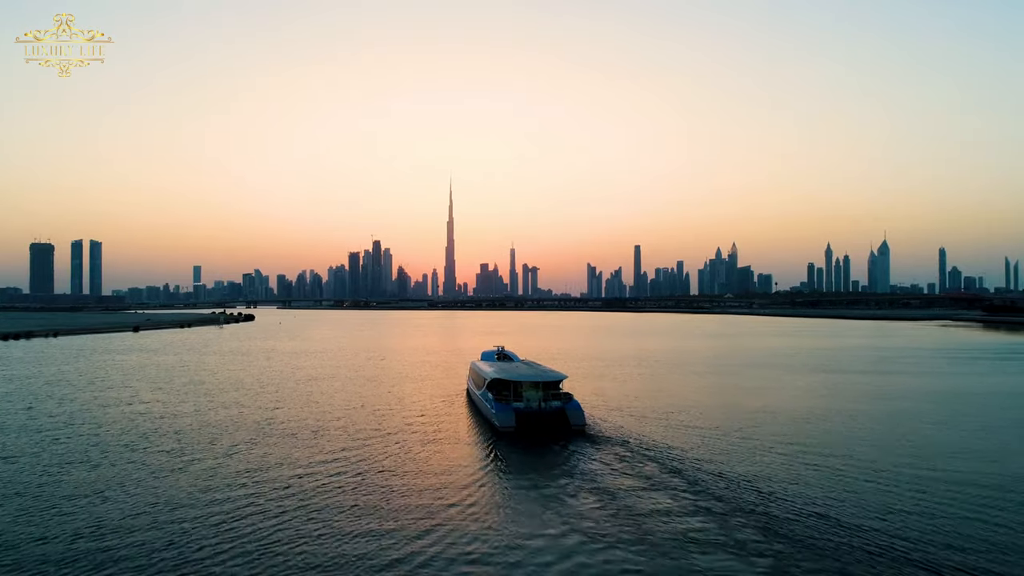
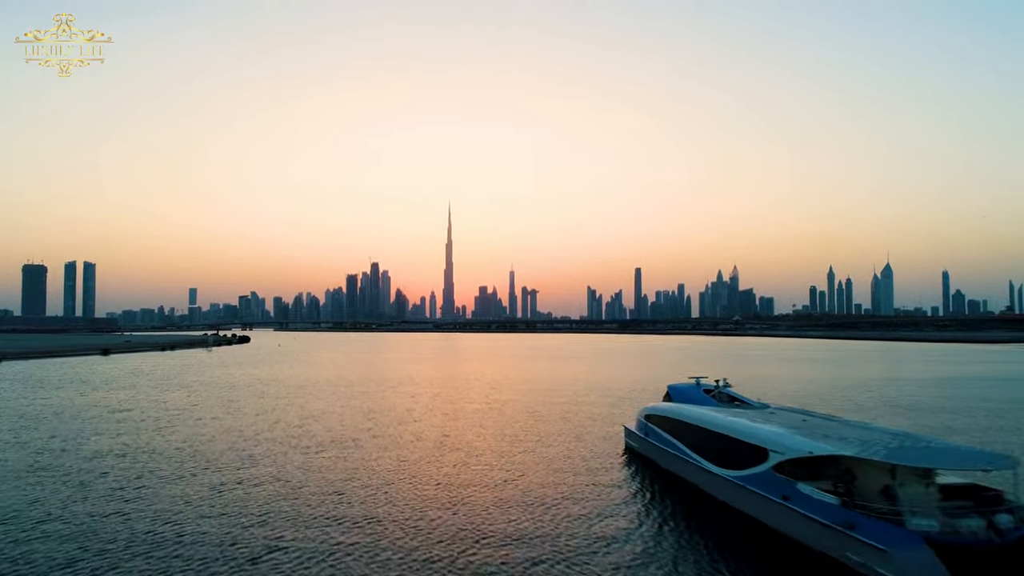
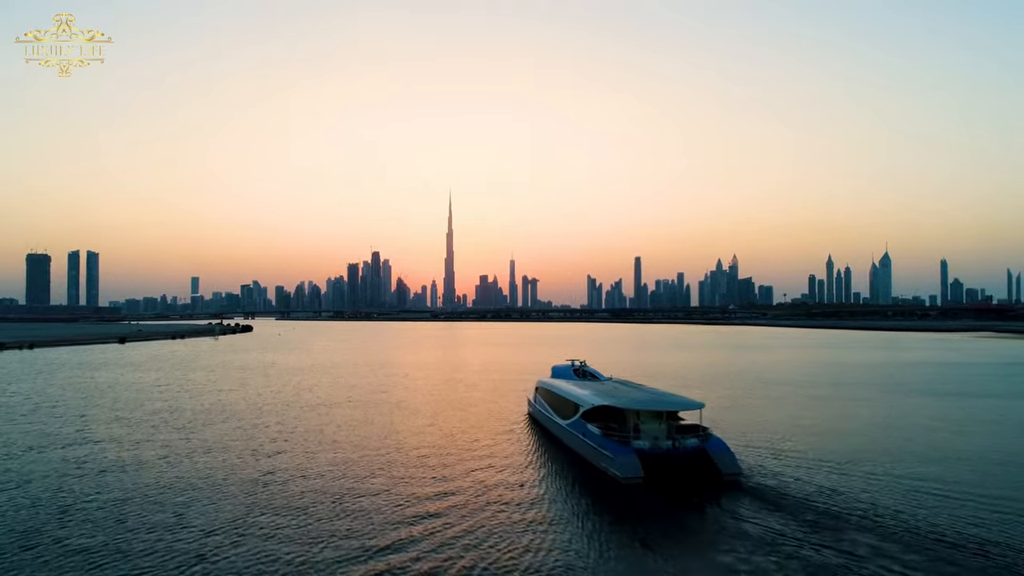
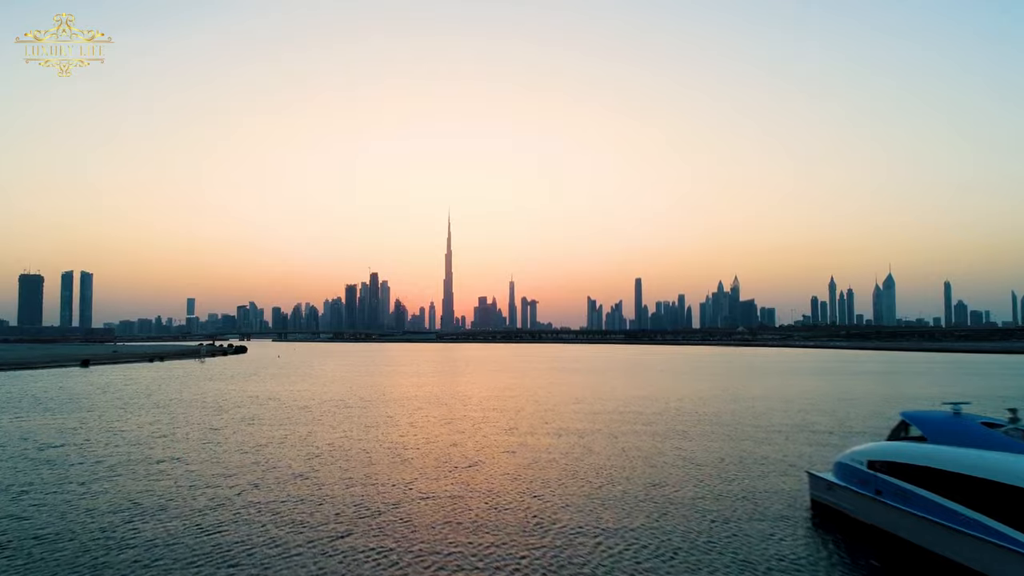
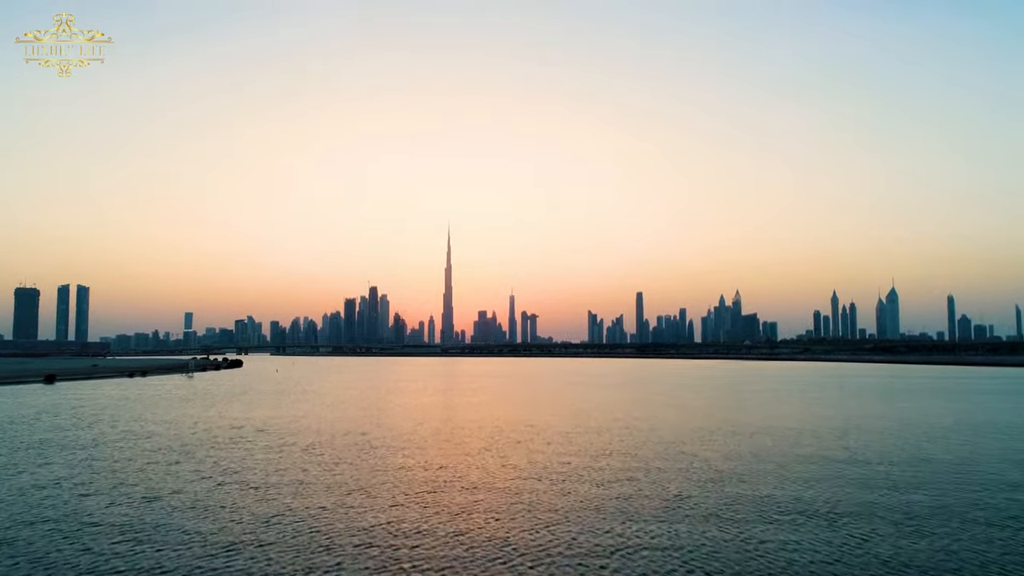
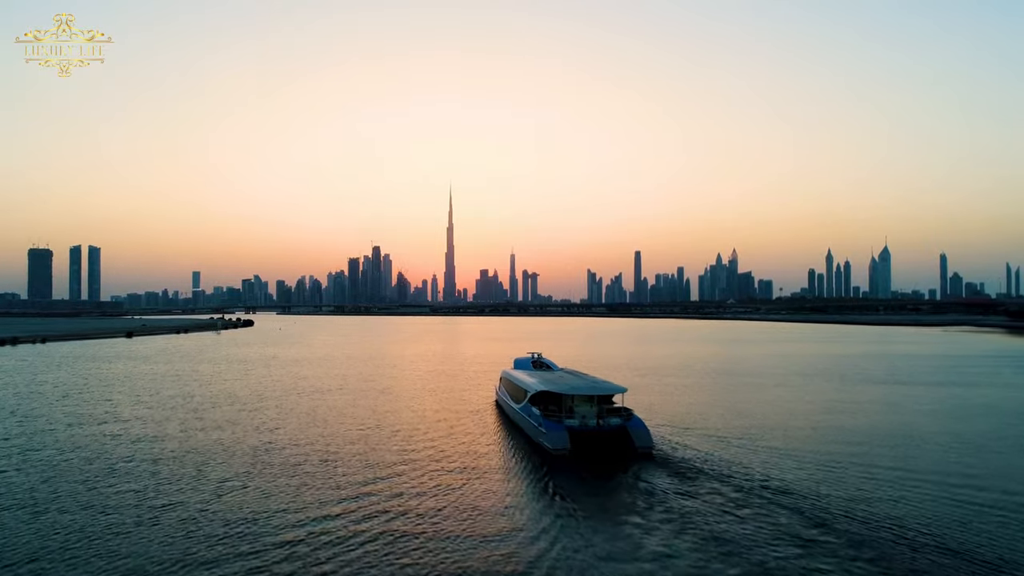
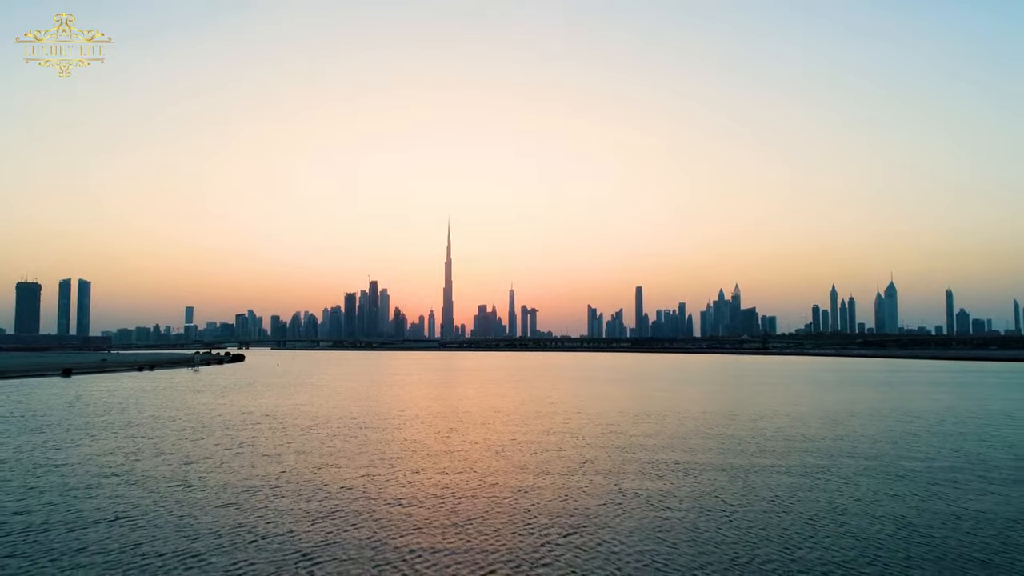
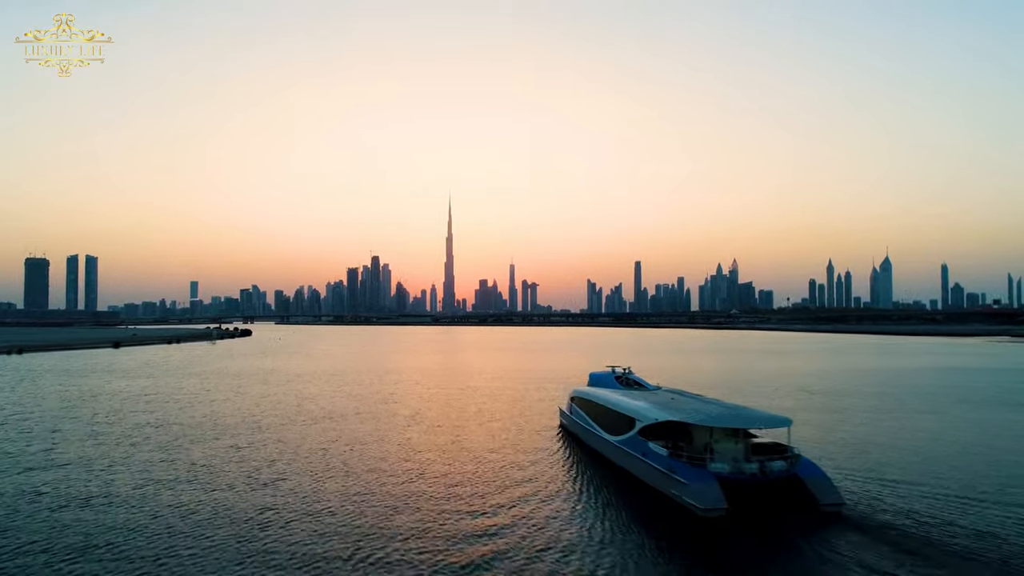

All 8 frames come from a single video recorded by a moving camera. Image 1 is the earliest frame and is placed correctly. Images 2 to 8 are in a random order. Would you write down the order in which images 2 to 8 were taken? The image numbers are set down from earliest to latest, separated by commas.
6, 3, 8, 2, 4, 7, 5
